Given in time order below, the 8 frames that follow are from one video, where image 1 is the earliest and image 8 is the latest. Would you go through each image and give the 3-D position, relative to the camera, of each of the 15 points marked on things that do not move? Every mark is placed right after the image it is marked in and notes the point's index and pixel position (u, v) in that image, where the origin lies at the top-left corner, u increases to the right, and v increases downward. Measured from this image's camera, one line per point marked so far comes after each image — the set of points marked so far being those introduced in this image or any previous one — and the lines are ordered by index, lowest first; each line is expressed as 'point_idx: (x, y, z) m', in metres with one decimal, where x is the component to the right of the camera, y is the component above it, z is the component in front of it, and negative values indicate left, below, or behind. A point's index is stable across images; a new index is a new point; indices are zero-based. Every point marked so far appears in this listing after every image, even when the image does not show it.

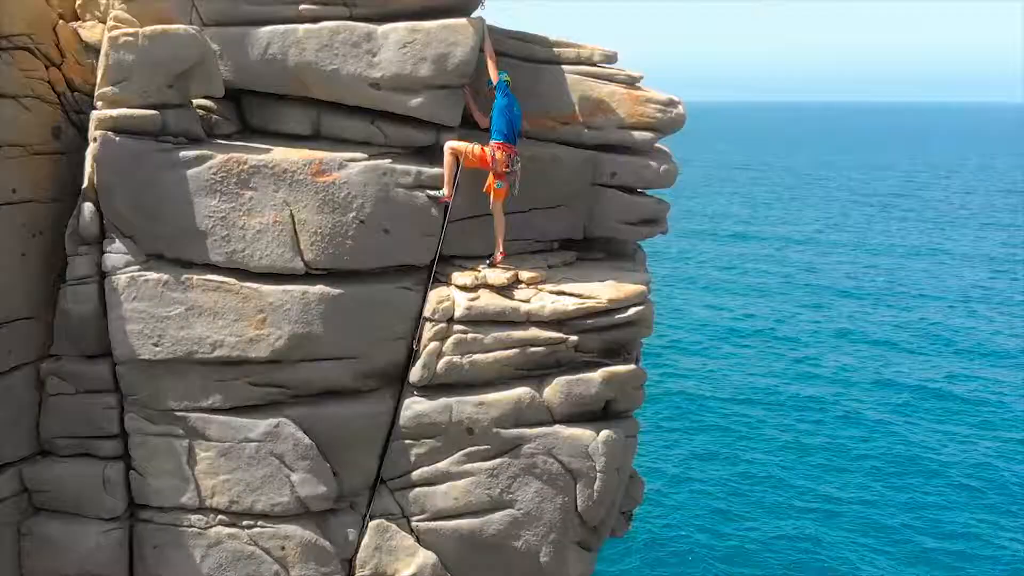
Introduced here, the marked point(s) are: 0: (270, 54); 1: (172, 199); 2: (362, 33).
0: (-2.5, +2.4, +11.9) m
1: (-3.4, +0.9, +11.7) m
2: (-1.5, +2.6, +11.8) m
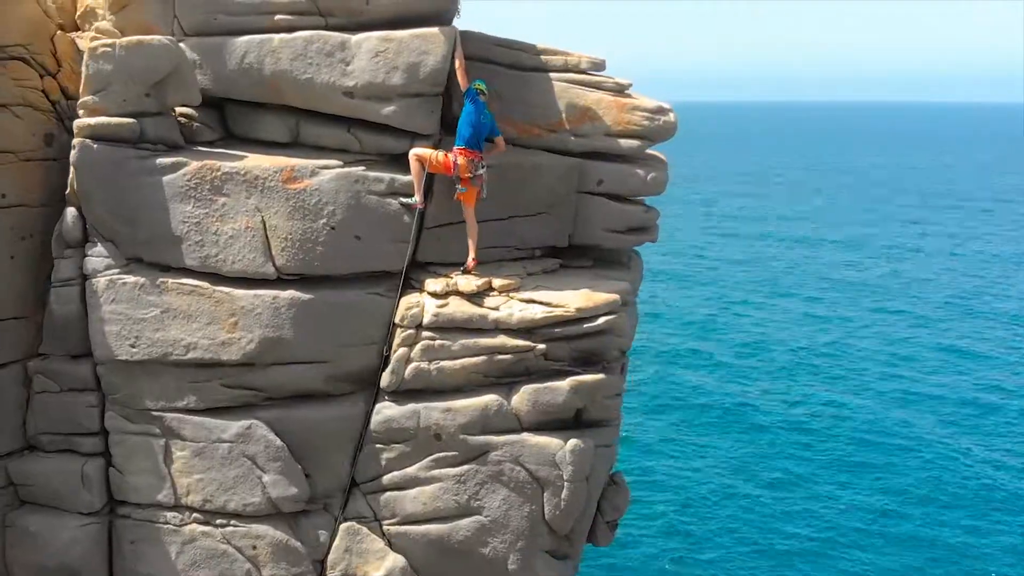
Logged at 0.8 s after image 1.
0: (-2.8, +2.3, +12.2) m
1: (-3.7, +0.8, +12.0) m
2: (-1.8, +2.5, +12.0) m
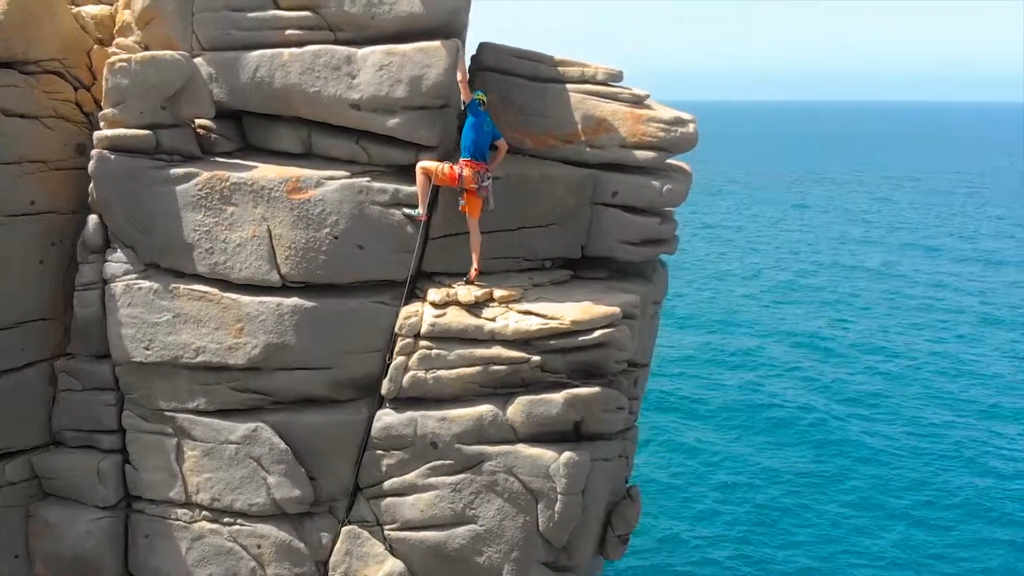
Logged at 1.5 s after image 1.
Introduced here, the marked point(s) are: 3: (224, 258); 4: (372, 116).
0: (-2.7, +2.3, +12.5) m
1: (-3.7, +0.8, +12.5) m
2: (-1.8, +2.4, +12.3) m
3: (-3.0, +0.3, +12.3) m
4: (-1.5, +1.8, +12.4) m
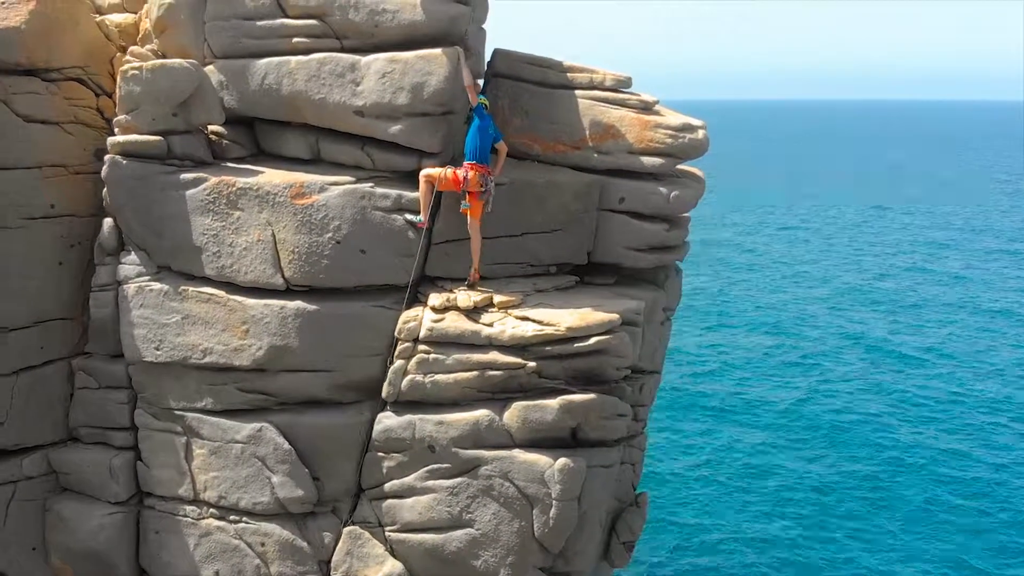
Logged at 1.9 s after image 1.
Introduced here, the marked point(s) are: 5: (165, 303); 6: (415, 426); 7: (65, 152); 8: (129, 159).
0: (-2.7, +2.2, +12.8) m
1: (-3.7, +0.8, +12.8) m
2: (-1.8, +2.4, +12.5) m
3: (-3.0, +0.3, +12.6) m
4: (-1.5, +1.8, +12.6) m
5: (-3.8, -0.2, +12.8) m
6: (-1.0, -1.5, +12.4) m
7: (-5.1, +1.6, +13.4) m
8: (-4.2, +1.4, +12.8) m
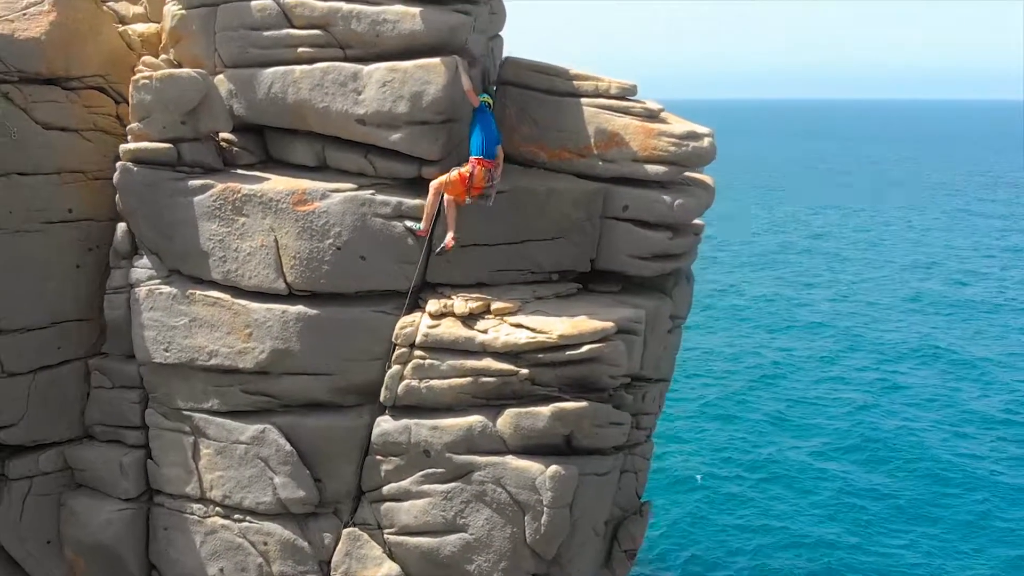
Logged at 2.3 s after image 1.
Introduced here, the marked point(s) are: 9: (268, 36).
0: (-2.7, +2.2, +13.1) m
1: (-3.7, +0.7, +13.1) m
2: (-1.8, +2.3, +12.7) m
3: (-3.1, +0.2, +12.9) m
4: (-1.5, +1.7, +12.7) m
5: (-3.8, -0.2, +13.2) m
6: (-1.1, -1.5, +12.5) m
7: (-5.1, +1.5, +13.8) m
8: (-4.2, +1.4, +13.2) m
9: (-2.7, +2.8, +13.0) m
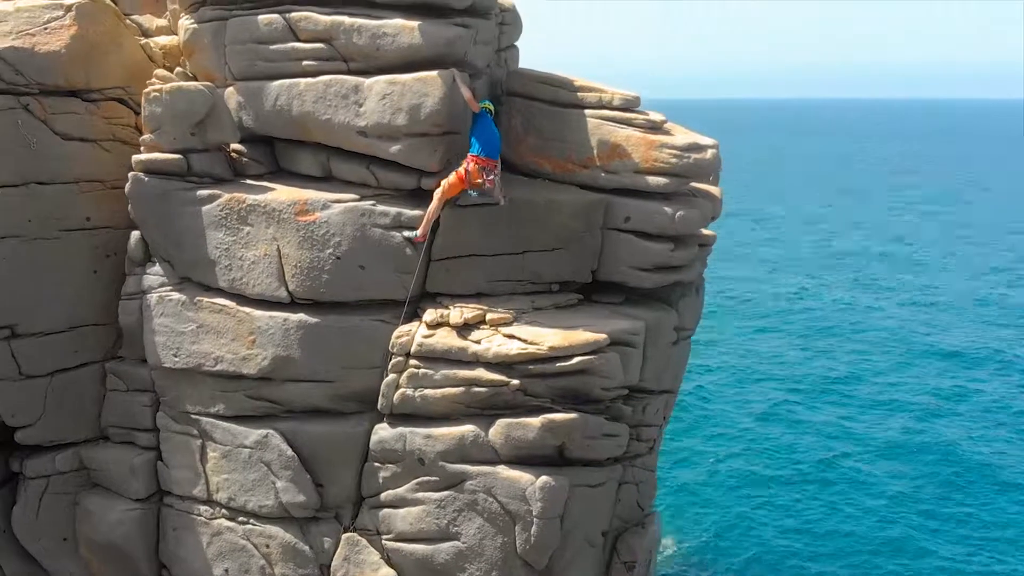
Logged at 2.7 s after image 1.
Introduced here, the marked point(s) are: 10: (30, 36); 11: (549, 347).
0: (-2.7, +2.1, +13.3) m
1: (-3.7, +0.6, +13.5) m
2: (-1.8, +2.2, +12.9) m
3: (-3.1, +0.2, +13.2) m
4: (-1.5, +1.6, +12.9) m
5: (-3.8, -0.3, +13.5) m
6: (-1.2, -1.6, +12.7) m
7: (-5.0, +1.5, +14.3) m
8: (-4.2, +1.3, +13.5) m
9: (-2.7, +2.7, +13.3) m
10: (-5.6, +2.9, +13.6) m
11: (+0.4, -0.6, +12.0) m
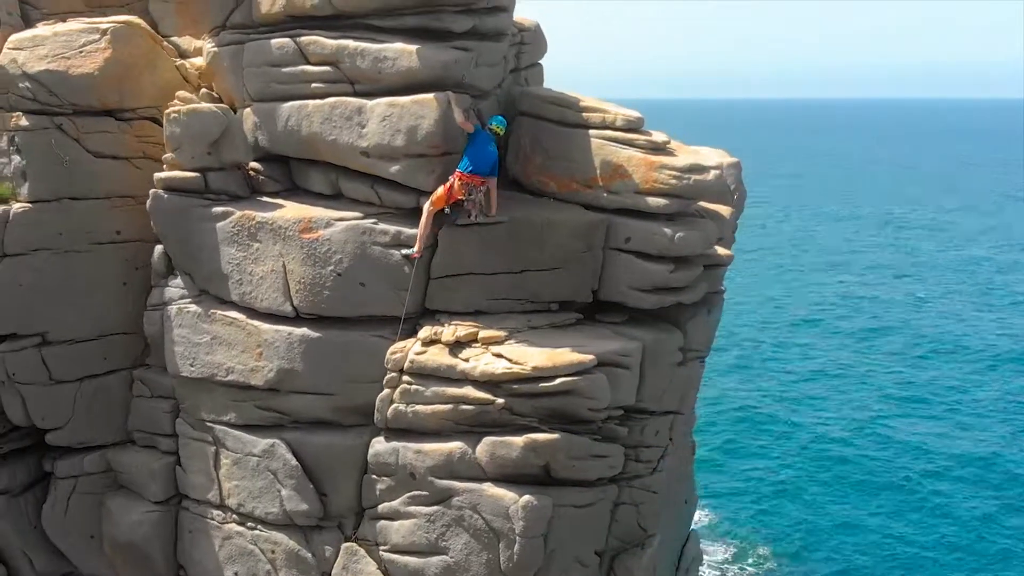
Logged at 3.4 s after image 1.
0: (-2.6, +1.9, +13.8) m
1: (-3.7, +0.5, +14.0) m
2: (-1.8, +2.0, +13.2) m
3: (-3.1, 0.0, +13.7) m
4: (-1.5, +1.4, +13.3) m
5: (-3.8, -0.4, +14.1) m
6: (-1.3, -1.8, +13.0) m
7: (-4.9, +1.3, +15.0) m
8: (-4.1, +1.1, +14.1) m
9: (-2.7, +2.5, +13.7) m
10: (-5.5, +2.8, +14.4) m
11: (+0.2, -0.8, +12.2) m
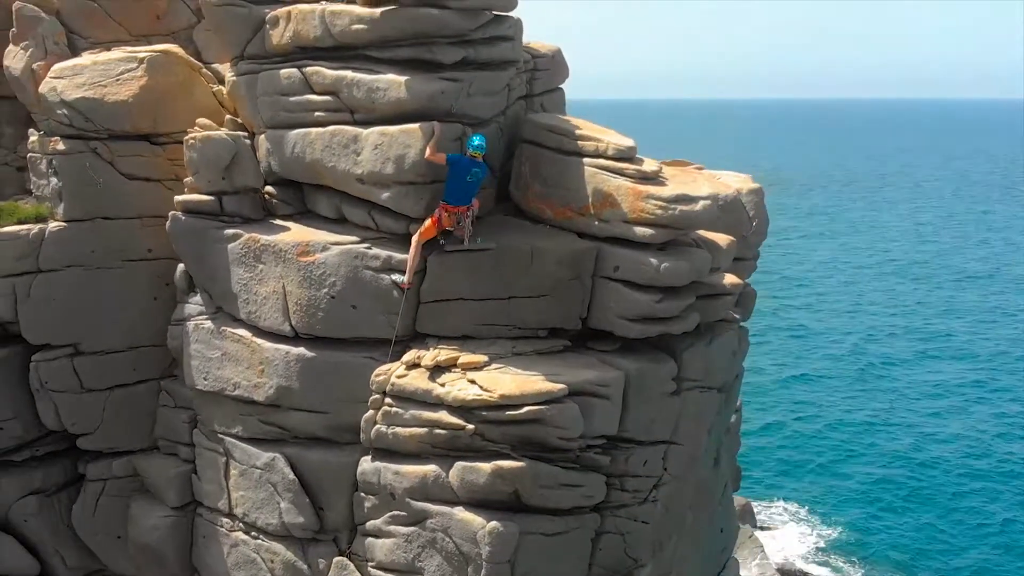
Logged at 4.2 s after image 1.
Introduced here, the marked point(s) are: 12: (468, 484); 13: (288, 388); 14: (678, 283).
0: (-2.6, +1.7, +14.3) m
1: (-3.7, +0.3, +14.7) m
2: (-1.9, +1.8, +13.7) m
3: (-3.2, -0.2, +14.3) m
4: (-1.6, +1.2, +13.6) m
5: (-3.8, -0.7, +14.8) m
6: (-1.5, -2.1, +13.3) m
7: (-4.7, +1.1, +15.8) m
8: (-4.1, +0.9, +14.9) m
9: (-2.7, +2.3, +14.3) m
10: (-5.4, +2.6, +15.3) m
11: (-0.1, -1.1, +12.3) m
12: (-0.5, -2.1, +12.6) m
13: (-2.7, -1.2, +14.0) m
14: (+1.9, +0.1, +13.3) m
